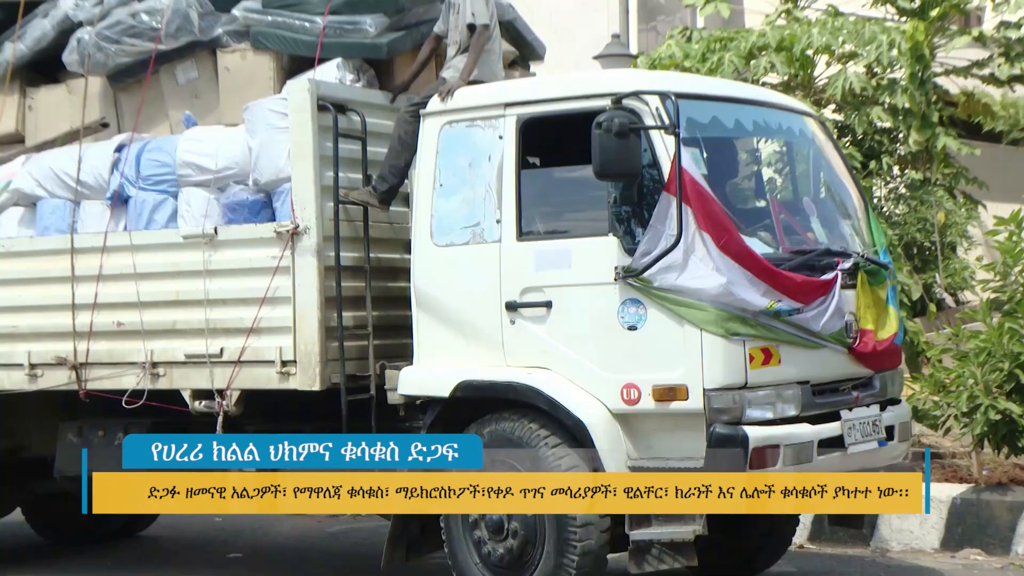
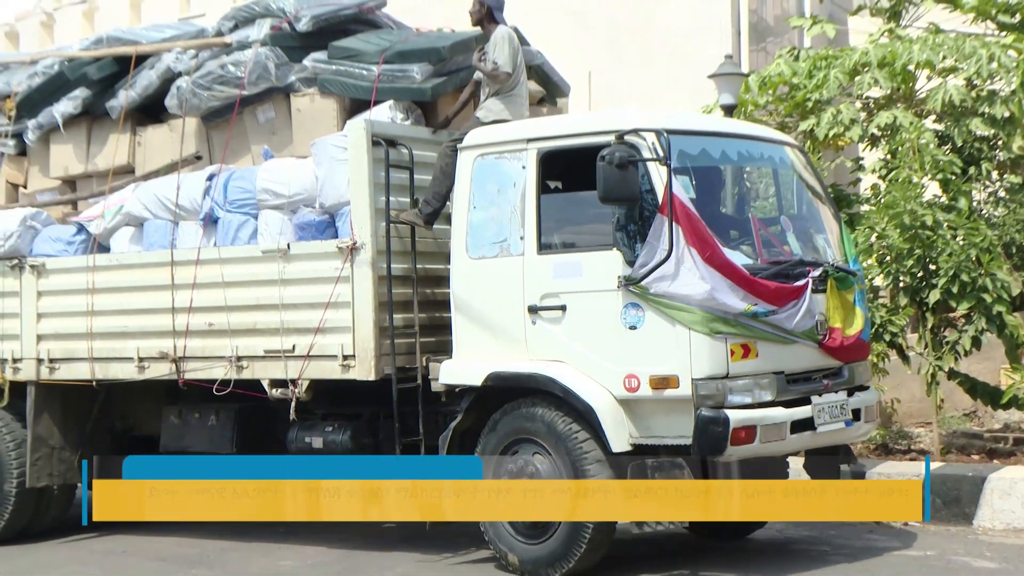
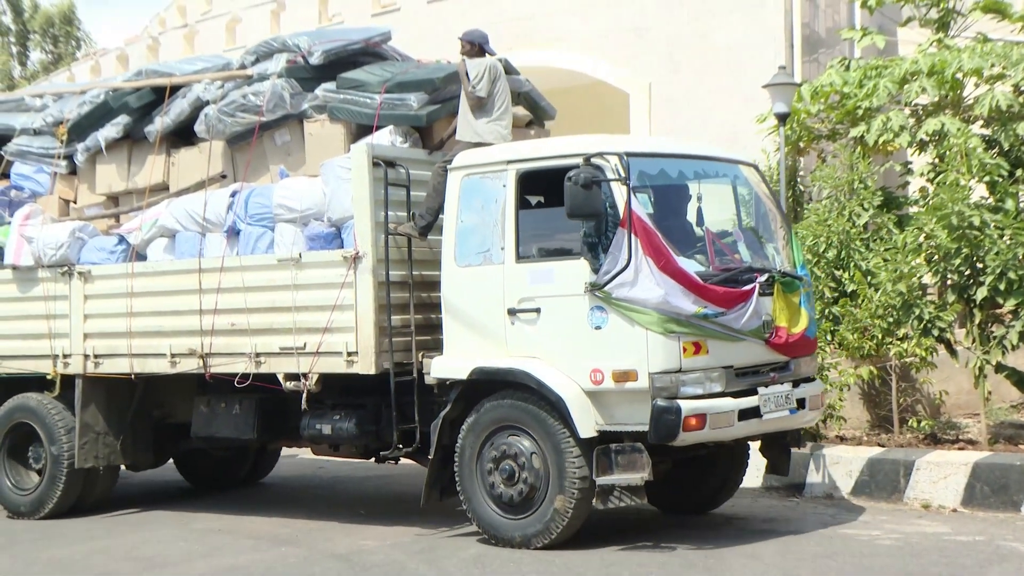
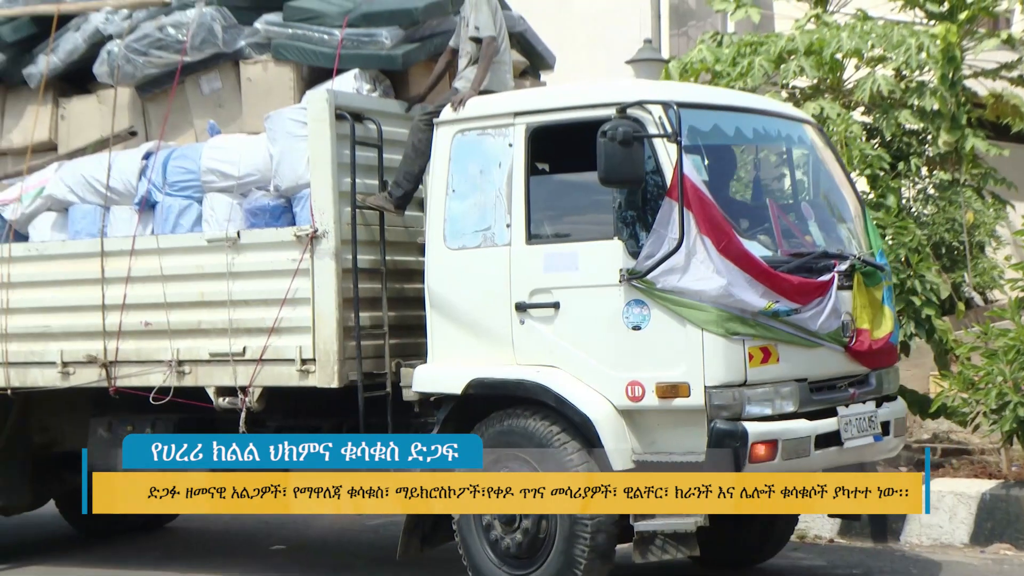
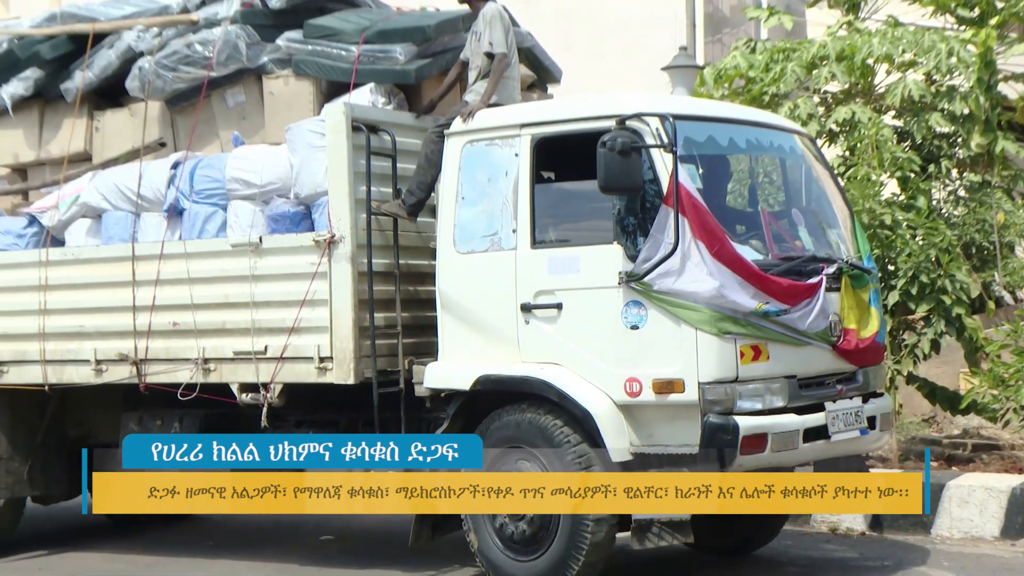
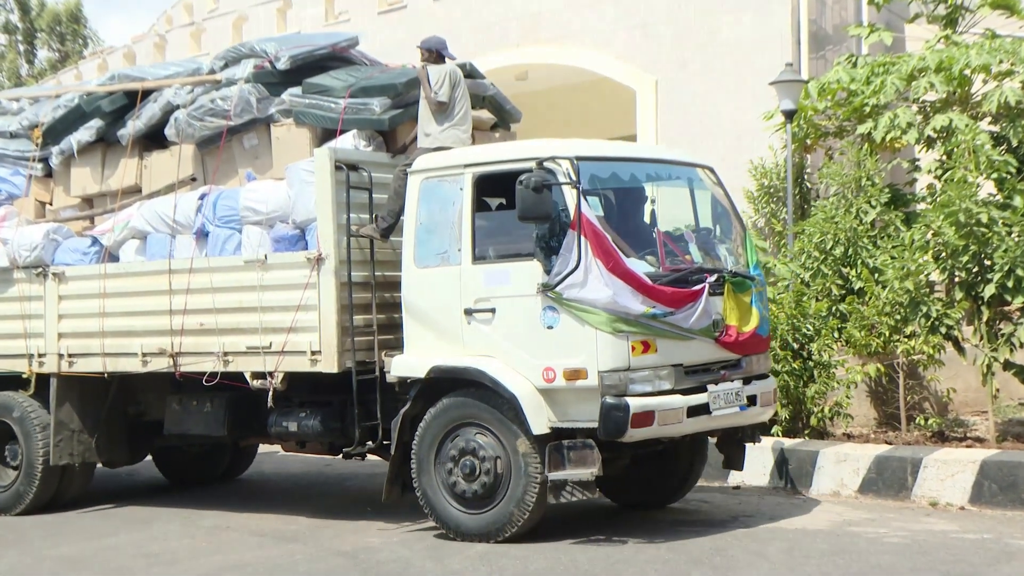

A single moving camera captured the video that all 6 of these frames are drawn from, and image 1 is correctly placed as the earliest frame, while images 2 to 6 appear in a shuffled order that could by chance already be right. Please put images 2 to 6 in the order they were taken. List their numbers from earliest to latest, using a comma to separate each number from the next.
4, 5, 2, 3, 6
